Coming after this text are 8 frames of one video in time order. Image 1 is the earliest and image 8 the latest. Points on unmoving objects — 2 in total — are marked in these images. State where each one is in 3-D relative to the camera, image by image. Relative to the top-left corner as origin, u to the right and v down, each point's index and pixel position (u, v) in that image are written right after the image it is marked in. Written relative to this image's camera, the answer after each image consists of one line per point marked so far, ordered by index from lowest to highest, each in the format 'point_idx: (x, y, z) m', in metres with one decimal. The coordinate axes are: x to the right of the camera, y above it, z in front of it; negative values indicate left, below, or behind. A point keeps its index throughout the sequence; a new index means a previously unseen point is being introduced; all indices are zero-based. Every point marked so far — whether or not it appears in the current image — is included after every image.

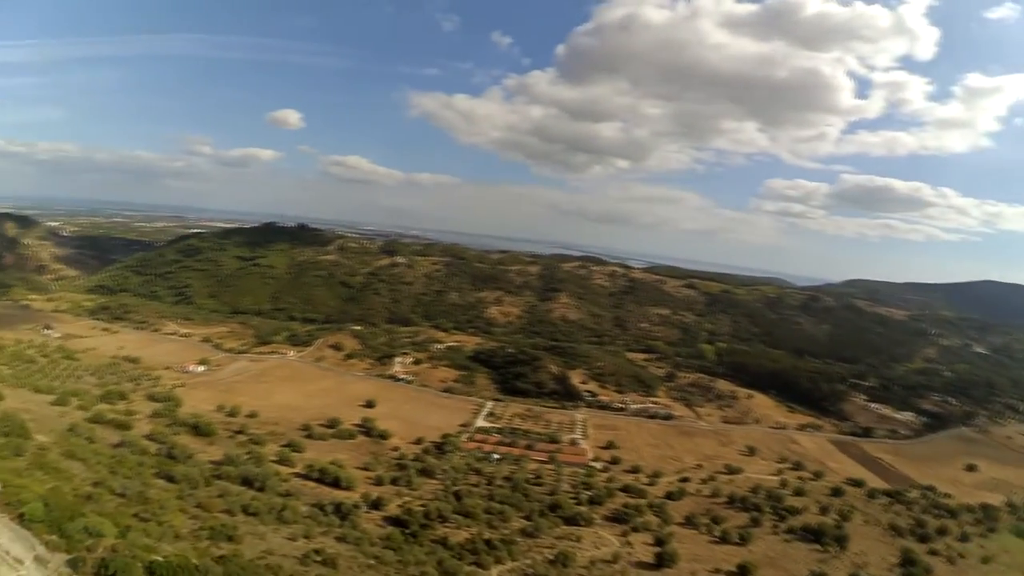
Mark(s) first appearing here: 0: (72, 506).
0: (-10.9, -5.4, +20.4) m
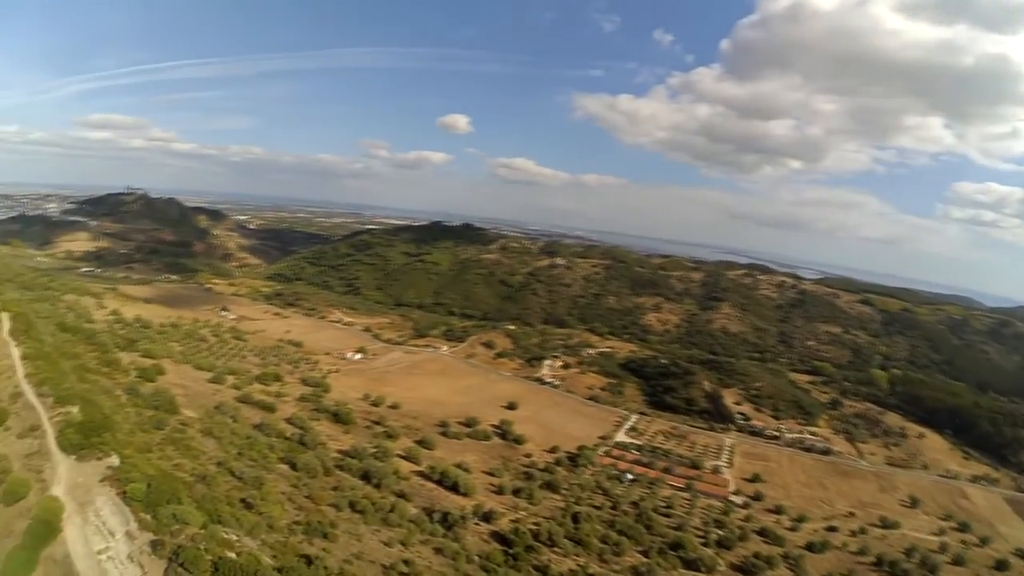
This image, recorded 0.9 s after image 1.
0: (-8.2, -4.9, +20.5) m
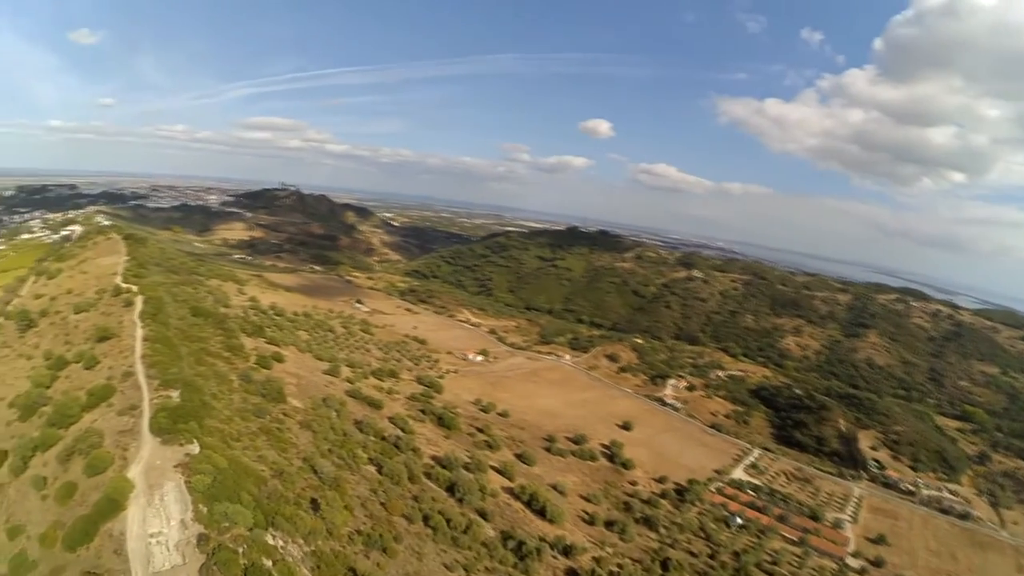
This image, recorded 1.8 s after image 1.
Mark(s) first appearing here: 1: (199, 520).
0: (-6.4, -4.7, +20.2) m
1: (-6.5, -4.8, +17.4) m
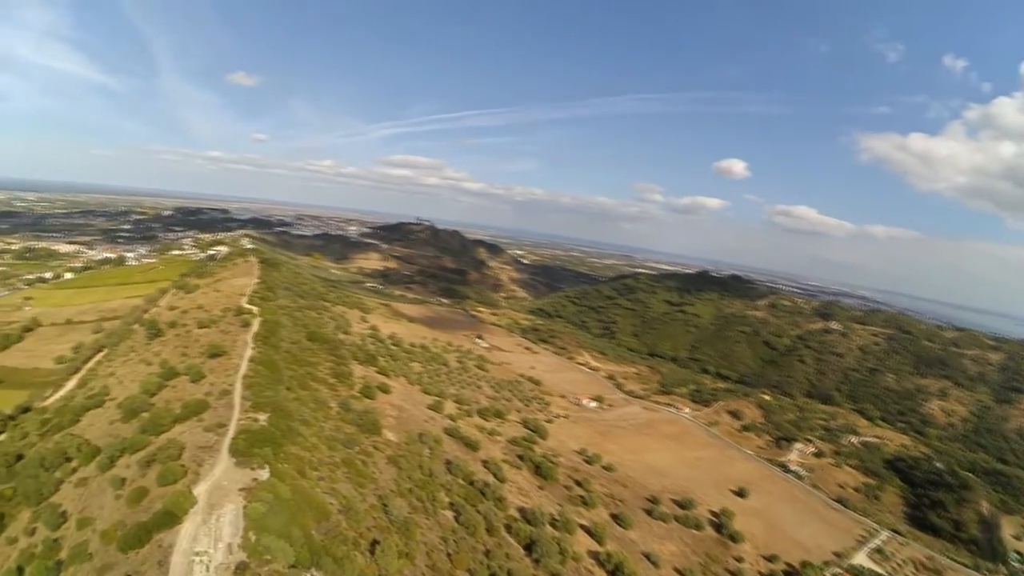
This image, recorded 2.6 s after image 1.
0: (-4.7, -5.3, +19.4) m
1: (-5.3, -5.3, +16.6) m
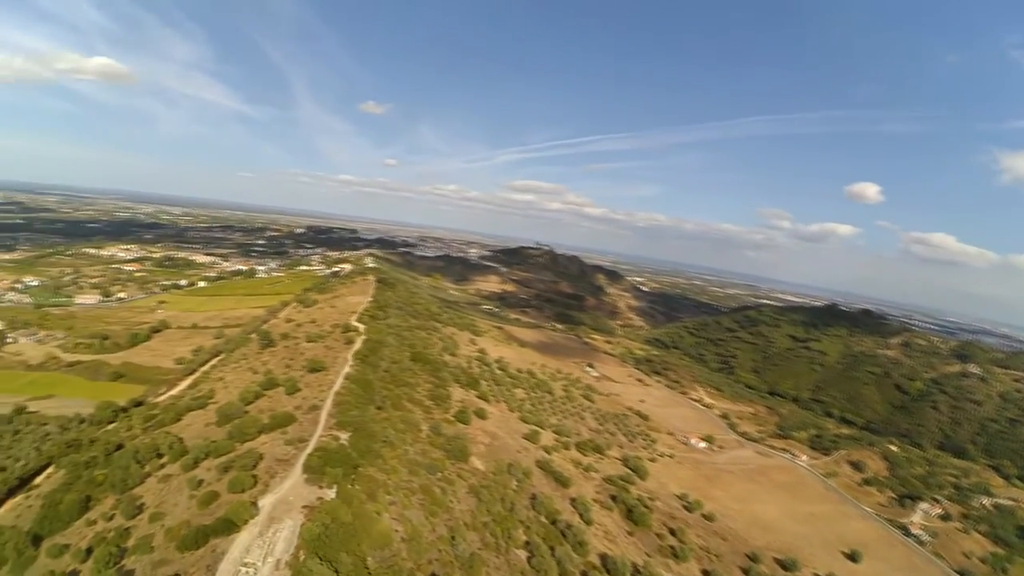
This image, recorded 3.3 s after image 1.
0: (-3.3, -5.7, +18.5) m
1: (-4.3, -5.5, +15.9) m
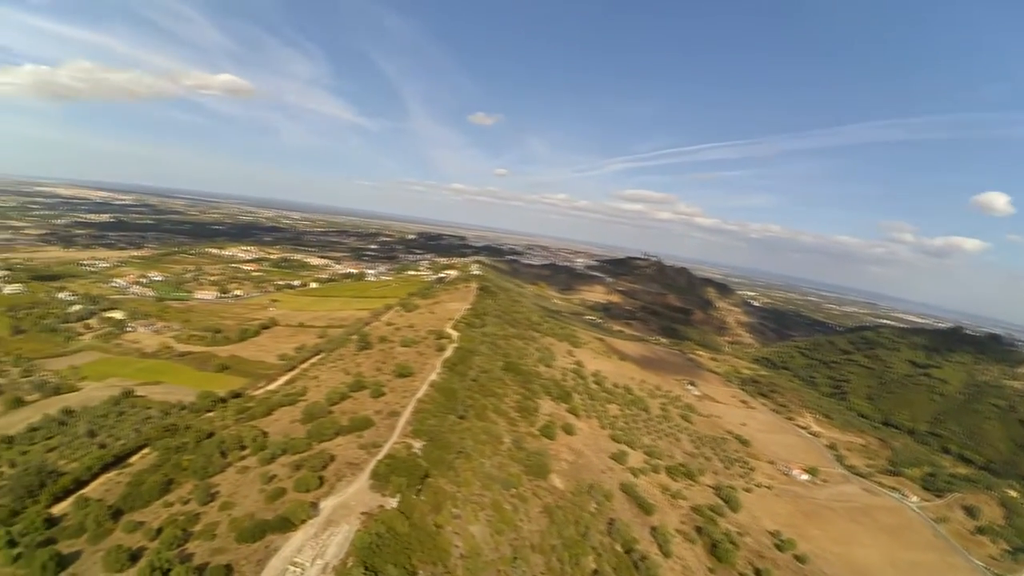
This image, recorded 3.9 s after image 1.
0: (-2.5, -5.7, +17.6) m
1: (-3.9, -5.5, +15.2) m
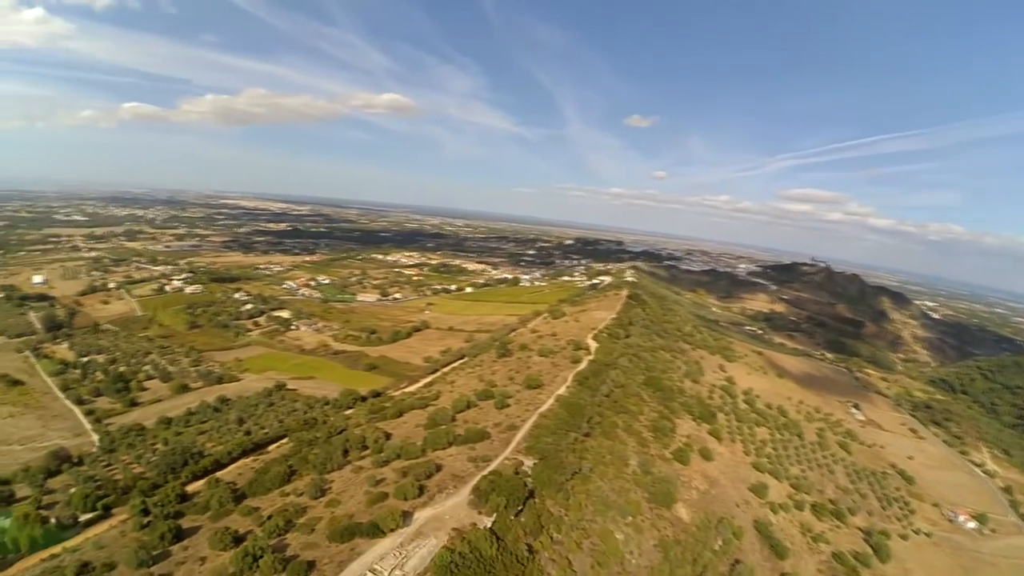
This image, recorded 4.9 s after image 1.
0: (-2.8, -5.5, +16.6) m
1: (-4.9, -5.1, +14.7) m
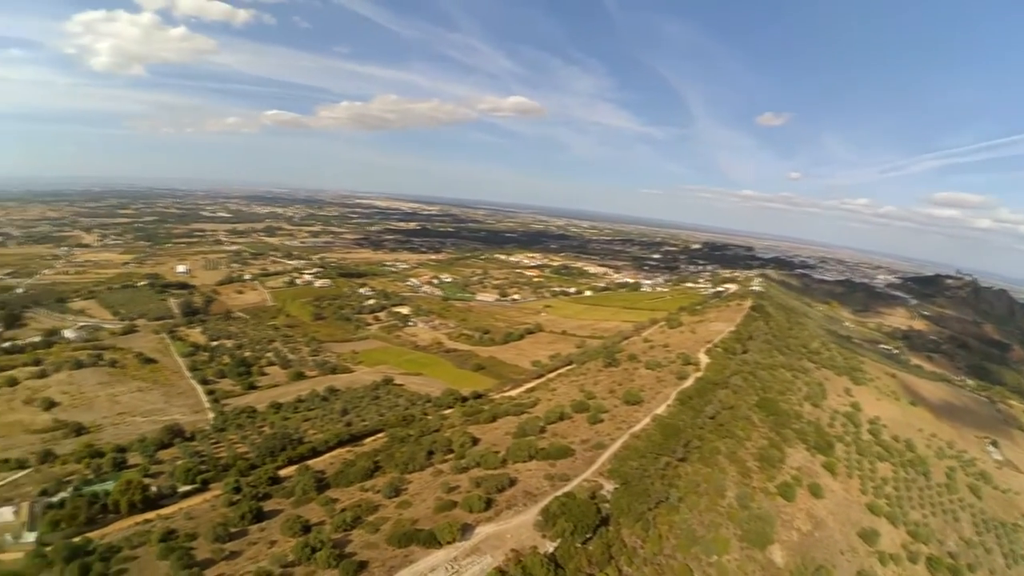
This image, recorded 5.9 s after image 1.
0: (-4.0, -5.3, +16.5) m
1: (-6.4, -4.9, +15.1) m
